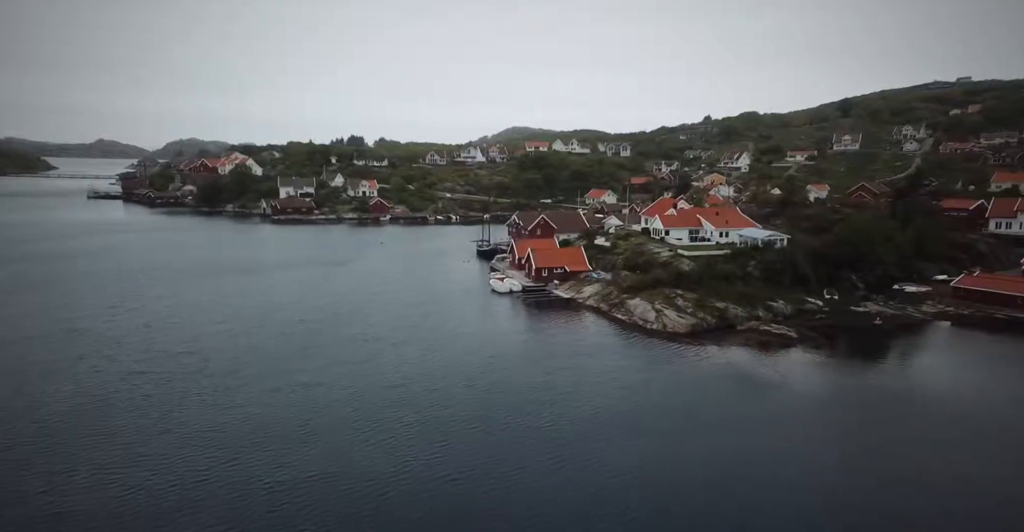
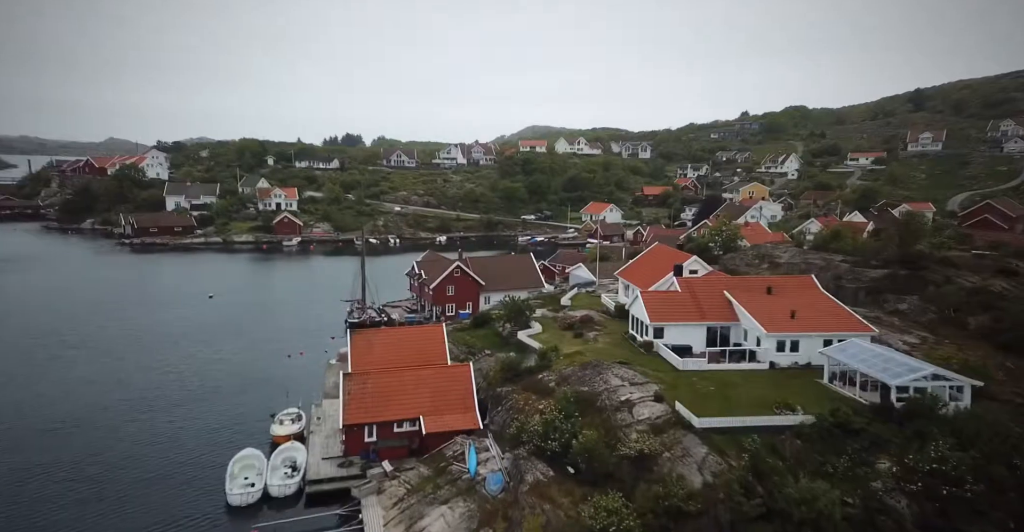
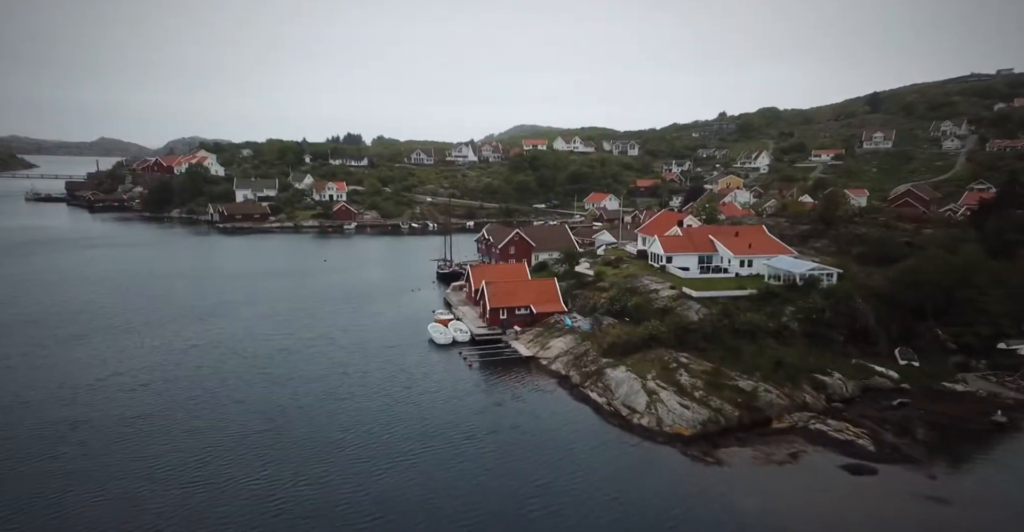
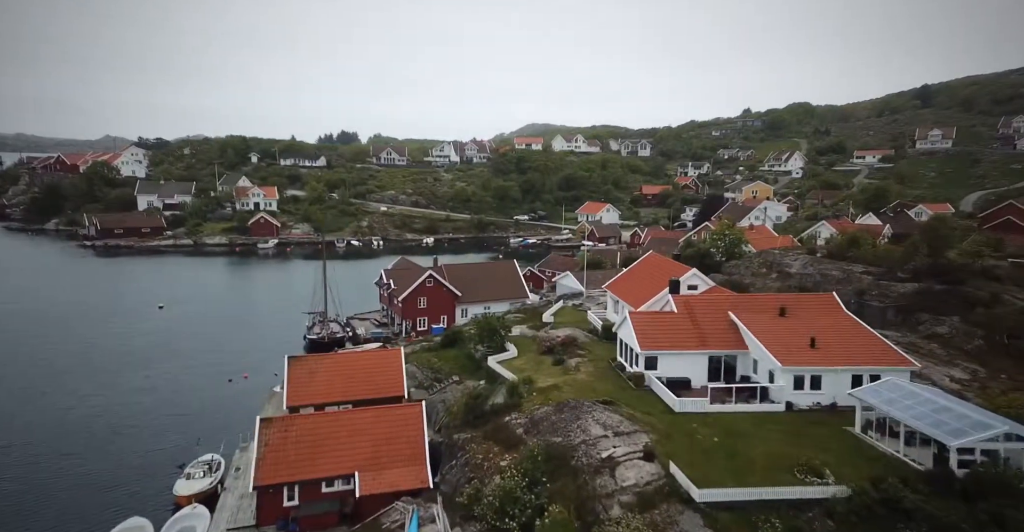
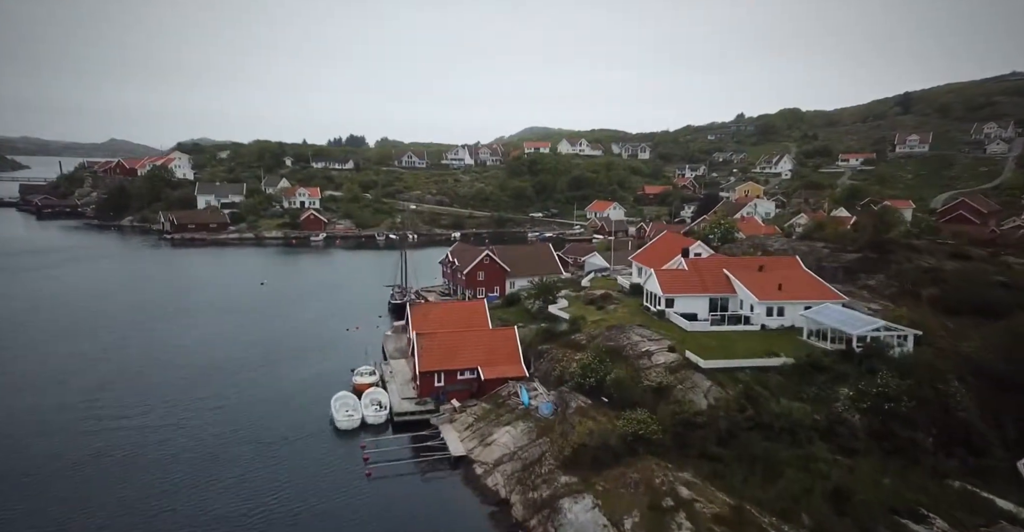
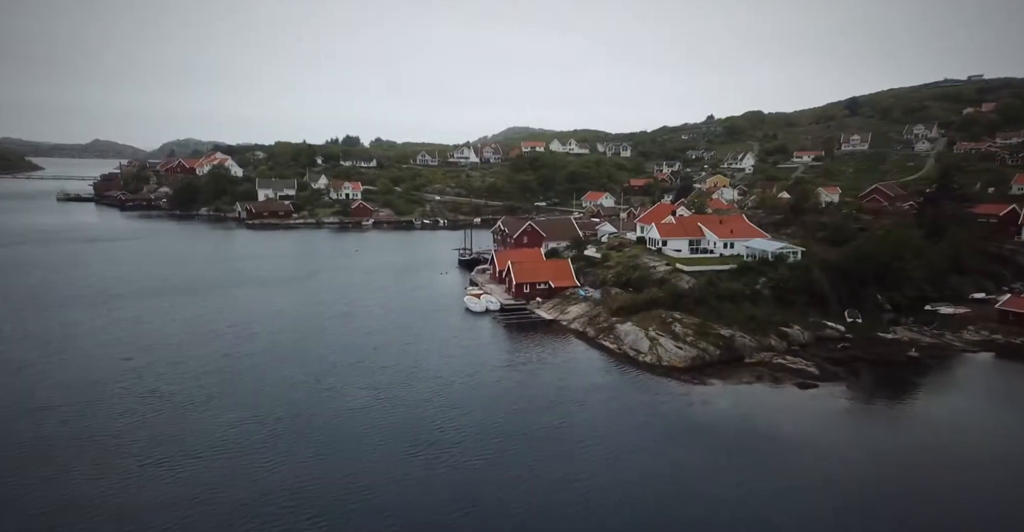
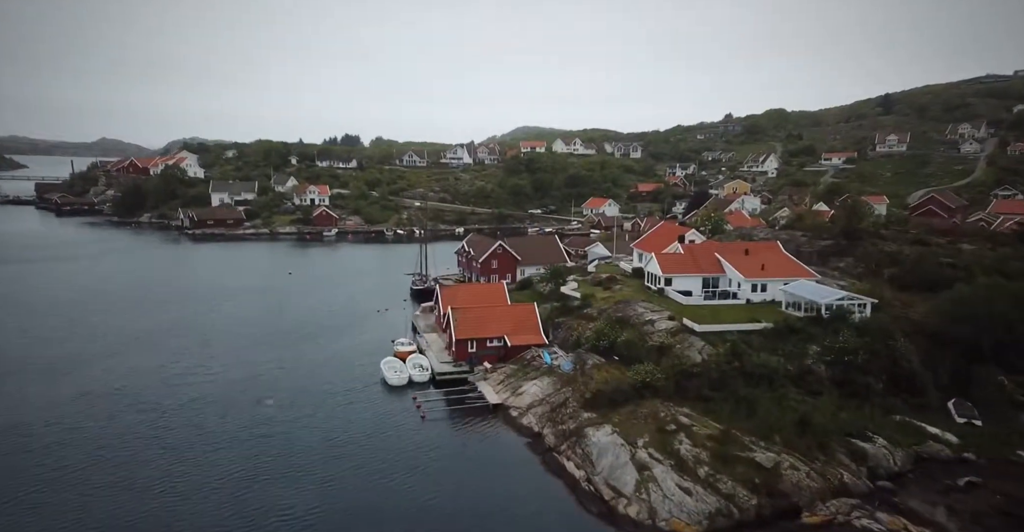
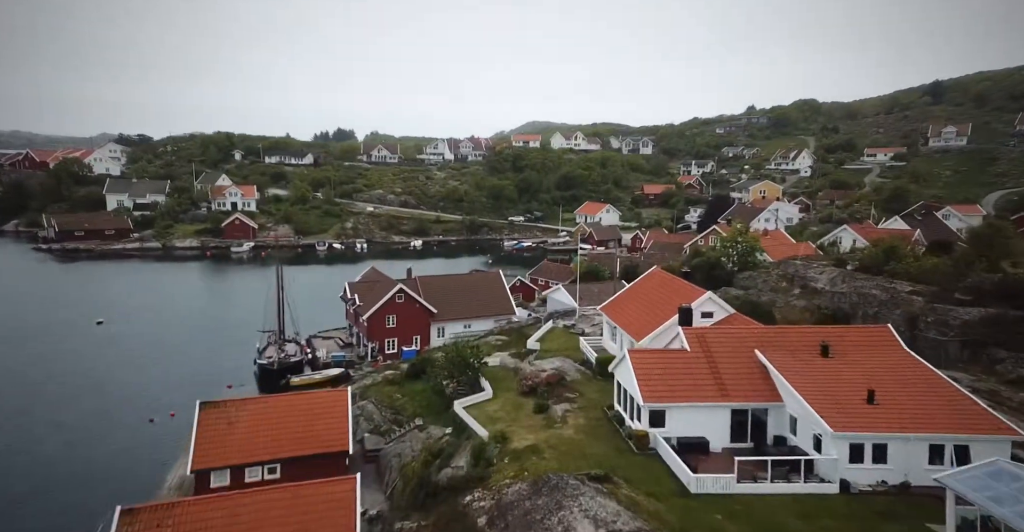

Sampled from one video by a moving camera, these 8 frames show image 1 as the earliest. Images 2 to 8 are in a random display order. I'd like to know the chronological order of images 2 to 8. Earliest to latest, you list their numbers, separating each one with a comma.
6, 3, 7, 5, 2, 4, 8
